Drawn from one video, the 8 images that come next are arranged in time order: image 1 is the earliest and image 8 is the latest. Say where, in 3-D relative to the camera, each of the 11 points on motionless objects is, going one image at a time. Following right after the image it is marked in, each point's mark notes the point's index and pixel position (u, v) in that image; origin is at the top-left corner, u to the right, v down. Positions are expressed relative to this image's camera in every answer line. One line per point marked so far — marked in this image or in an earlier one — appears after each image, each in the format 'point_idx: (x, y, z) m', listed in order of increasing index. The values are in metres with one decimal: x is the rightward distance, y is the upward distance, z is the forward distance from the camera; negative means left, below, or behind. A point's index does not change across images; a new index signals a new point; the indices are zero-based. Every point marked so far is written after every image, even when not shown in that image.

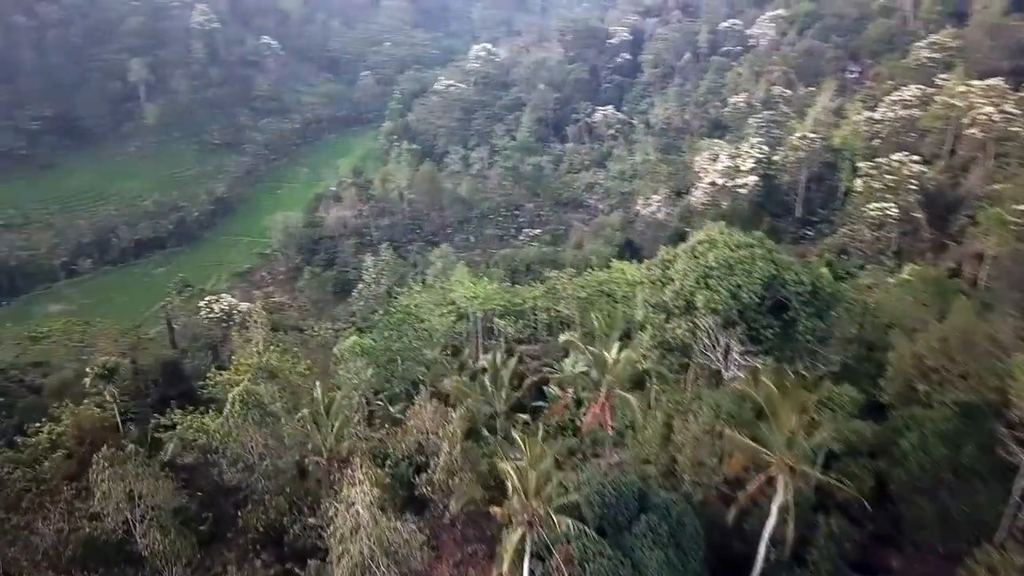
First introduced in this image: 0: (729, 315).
0: (+3.8, -0.5, +14.1) m
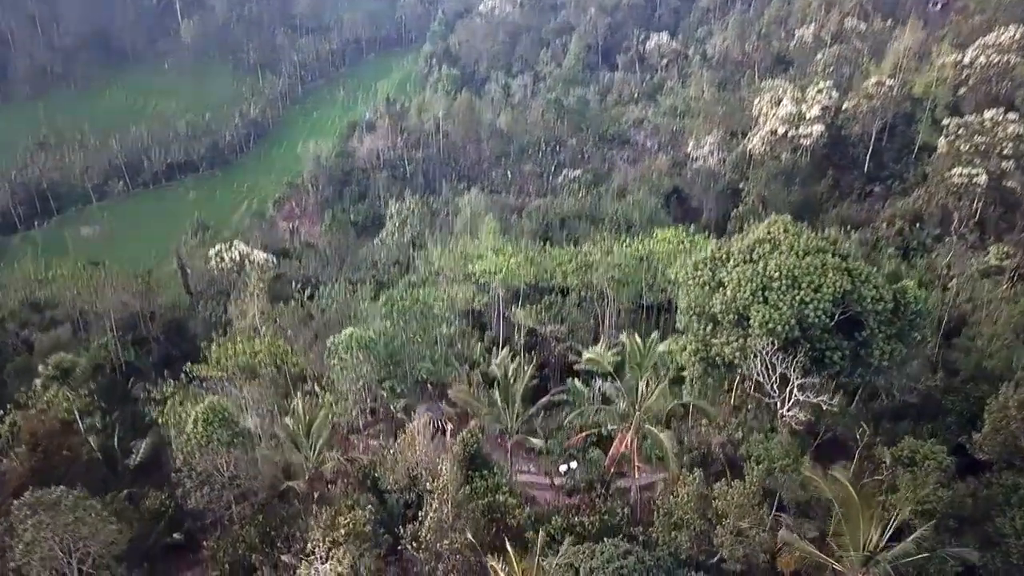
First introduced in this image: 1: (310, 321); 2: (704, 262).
0: (+4.0, -0.7, +11.7) m
1: (-4.7, -0.9, +18.8) m
2: (+3.2, +0.4, +13.3) m
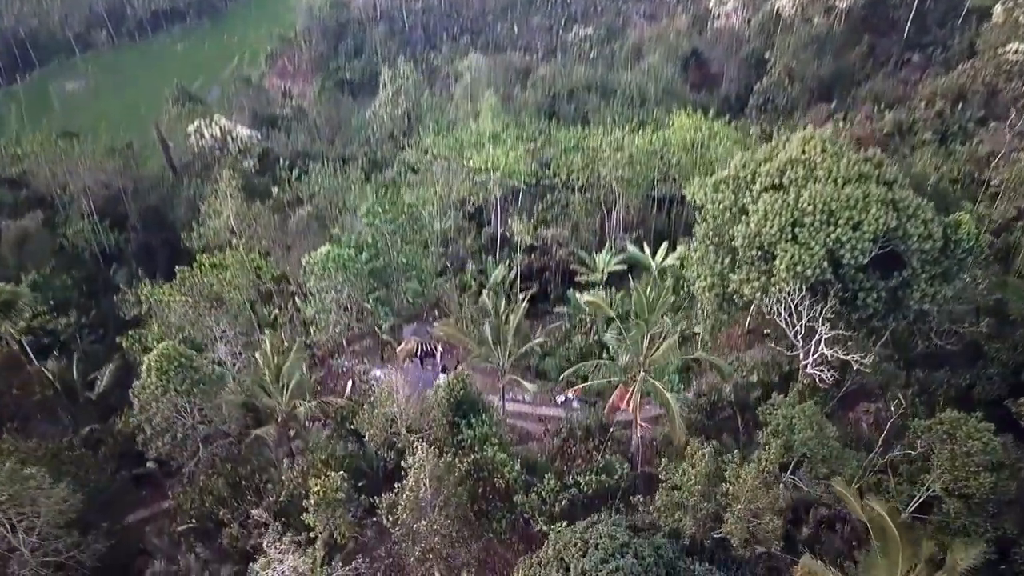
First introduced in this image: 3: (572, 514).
0: (+3.9, +0.1, +10.2) m
1: (-4.8, +1.3, +17.3) m
2: (+3.1, +1.5, +11.6) m
3: (+0.8, -2.8, +10.2) m
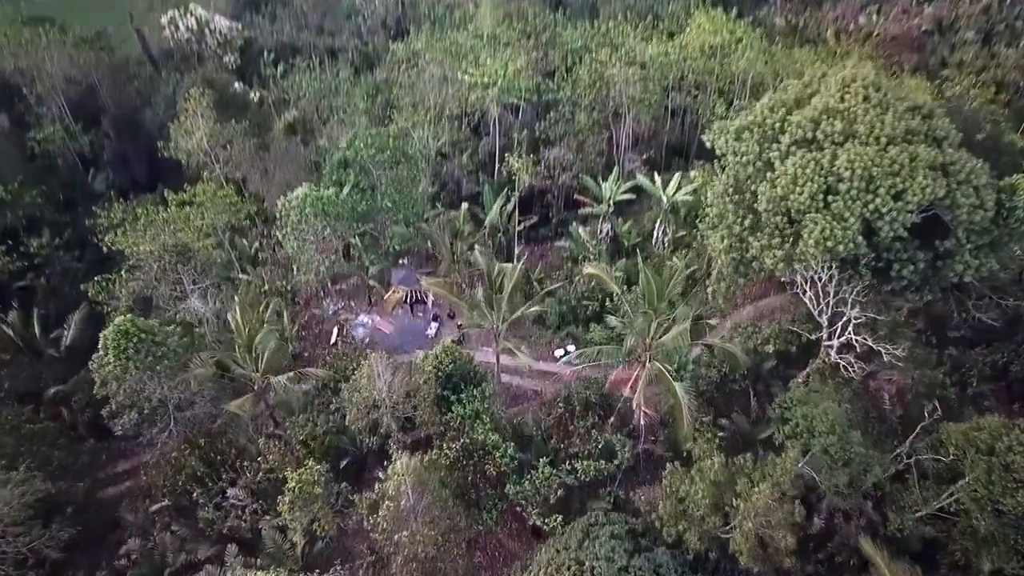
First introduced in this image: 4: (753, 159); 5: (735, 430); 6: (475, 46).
0: (+3.8, +0.4, +9.0) m
1: (-4.8, +2.7, +15.9) m
2: (+3.0, +2.0, +10.2) m
3: (+0.7, -2.5, +9.5) m
4: (+3.0, +1.6, +10.0) m
5: (+2.8, -1.8, +10.1) m
6: (-0.8, +5.3, +18.0) m
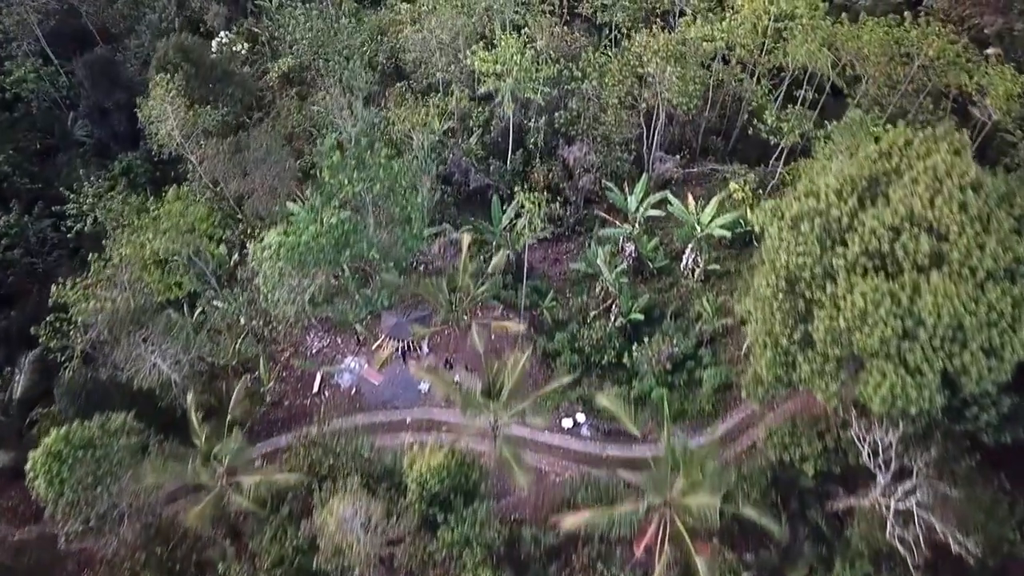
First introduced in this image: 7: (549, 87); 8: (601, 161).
0: (+3.8, -1.1, +7.4) m
1: (-4.5, +2.6, +14.0) m
2: (+3.1, +0.7, +8.4) m
3: (+0.6, -3.8, +8.4) m
4: (+3.0, +0.3, +8.2) m
5: (+2.7, -3.0, +8.8) m
6: (-0.4, +5.3, +15.6) m
7: (+0.7, +3.3, +14.4) m
8: (+1.6, +2.3, +14.3) m
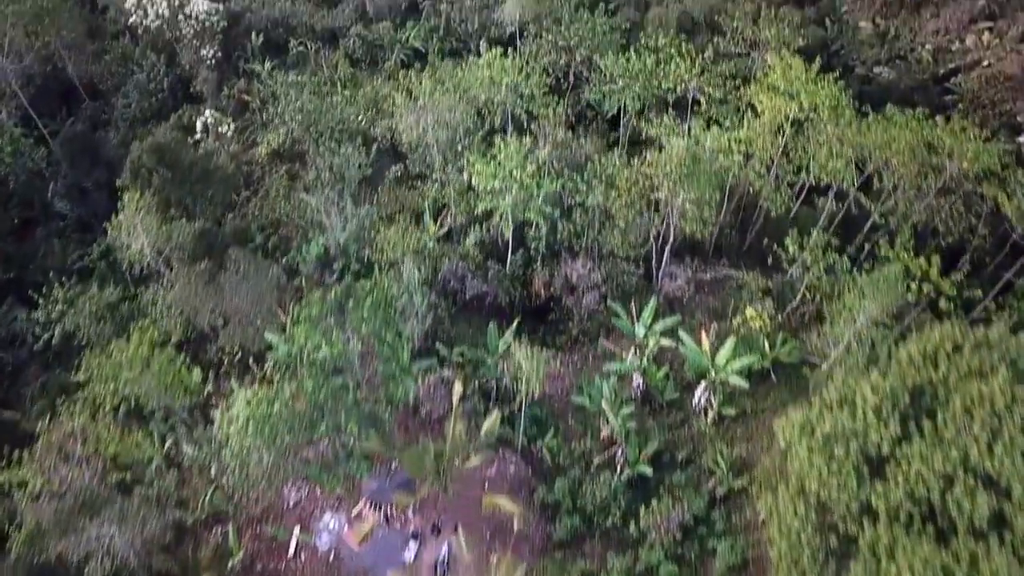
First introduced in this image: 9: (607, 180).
0: (+3.6, -3.2, +6.3) m
1: (-4.6, +0.6, +13.0) m
2: (+3.0, -1.4, +7.3) m
3: (+0.4, -5.8, +7.3) m
4: (+2.9, -1.8, +7.1) m
5: (+2.6, -5.1, +7.7) m
6: (-0.4, +3.2, +14.5) m
7: (+0.7, +1.3, +13.4) m
8: (+1.5, +0.2, +13.3) m
9: (+1.6, +1.9, +13.3) m
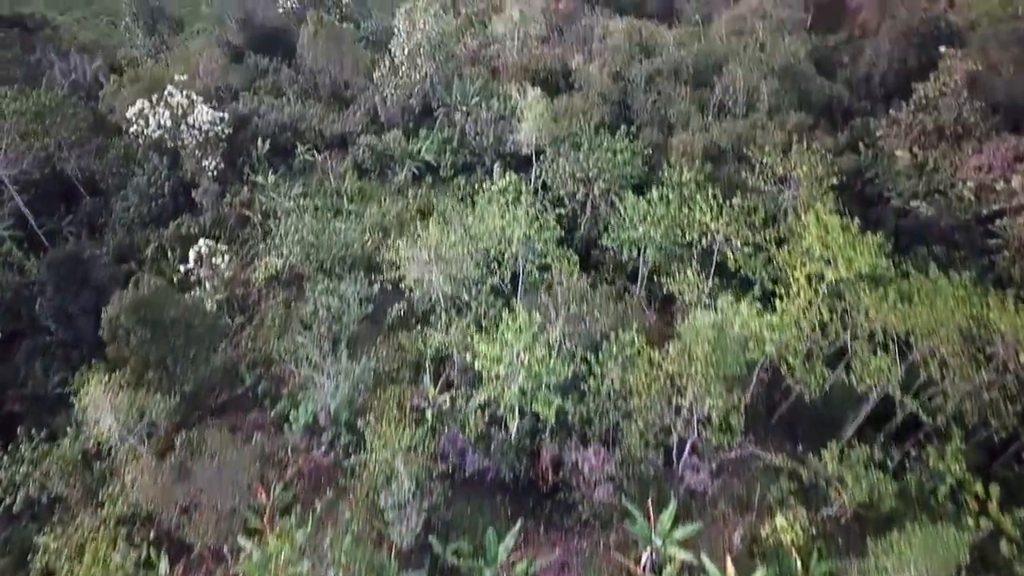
0: (+3.5, -5.8, +4.9) m
1: (-4.5, -2.1, +11.9) m
2: (+2.9, -4.0, +5.9) m
3: (+0.2, -8.4, +5.8) m
4: (+2.8, -4.4, +5.7) m
5: (+2.4, -7.7, +6.2) m
6: (-0.2, +0.4, +13.4) m
7: (+0.8, -1.5, +12.2) m
8: (+1.6, -2.7, +12.0) m
9: (+1.7, -1.0, +12.1) m
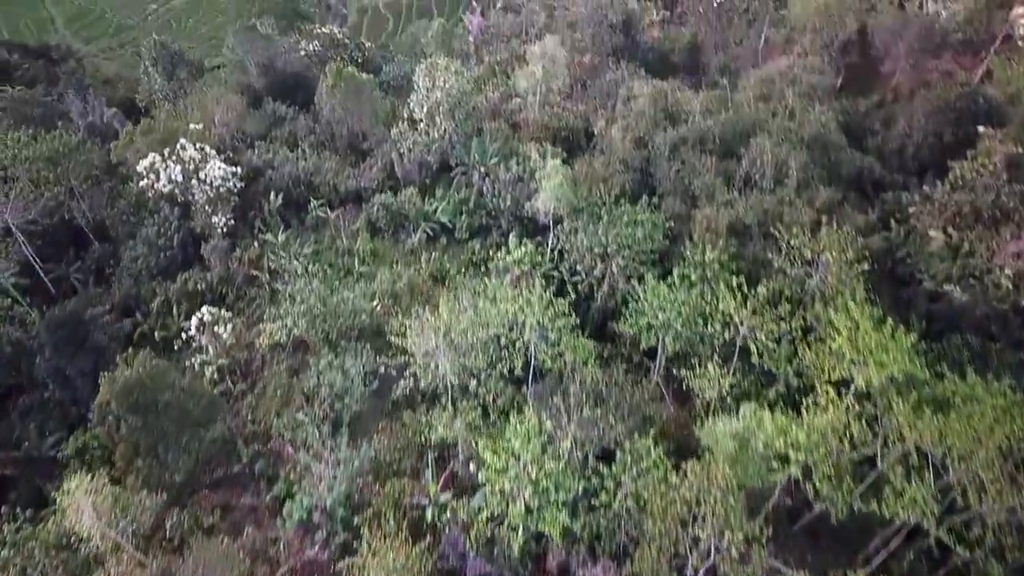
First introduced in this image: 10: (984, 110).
0: (+3.3, -7.2, +4.0) m
1: (-4.4, -3.3, +11.3) m
2: (+2.8, -5.4, +5.1) m
3: (-0.1, -9.6, +4.9) m
4: (+2.7, -5.8, +4.9) m
5: (+2.1, -9.1, +5.3) m
6: (-0.1, -1.1, +12.8) m
7: (+0.9, -3.0, +11.4) m
8: (+1.6, -4.1, +11.2) m
9: (+1.8, -2.5, +11.3) m
10: (+9.5, +3.5, +16.2) m
